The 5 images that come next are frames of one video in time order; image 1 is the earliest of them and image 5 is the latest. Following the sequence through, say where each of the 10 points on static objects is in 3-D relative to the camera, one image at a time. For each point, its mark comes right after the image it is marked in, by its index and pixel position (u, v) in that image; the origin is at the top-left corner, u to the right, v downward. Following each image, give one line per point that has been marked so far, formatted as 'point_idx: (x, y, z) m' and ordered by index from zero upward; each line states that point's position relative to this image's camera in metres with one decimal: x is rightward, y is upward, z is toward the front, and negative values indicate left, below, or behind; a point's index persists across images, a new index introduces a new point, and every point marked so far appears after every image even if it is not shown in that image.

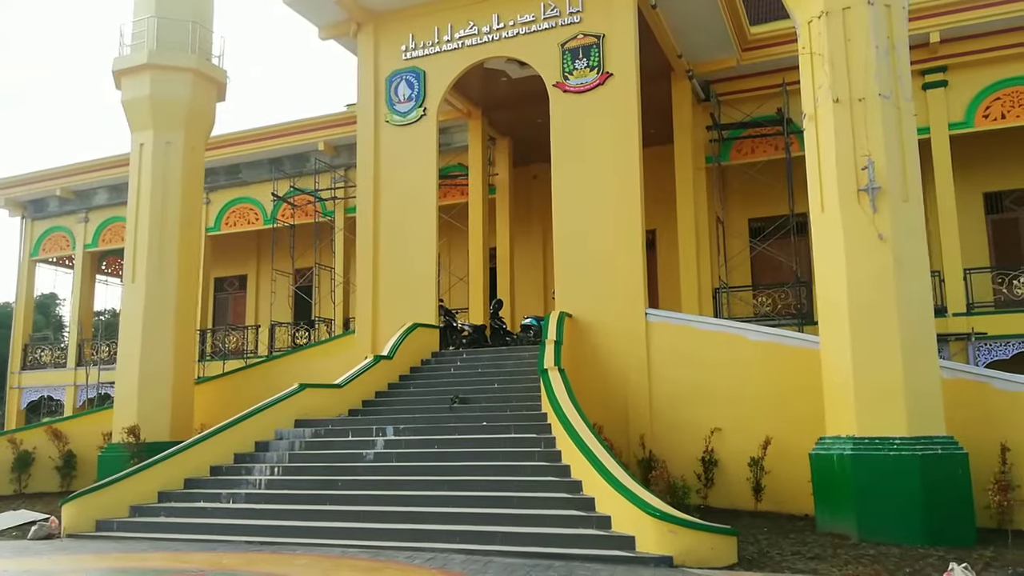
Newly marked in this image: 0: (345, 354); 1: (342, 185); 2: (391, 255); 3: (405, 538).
0: (-2.6, -1.1, +13.2) m
1: (-4.0, +2.5, +19.7) m
2: (-1.9, +0.5, +13.2) m
3: (-1.0, -2.4, +8.0) m
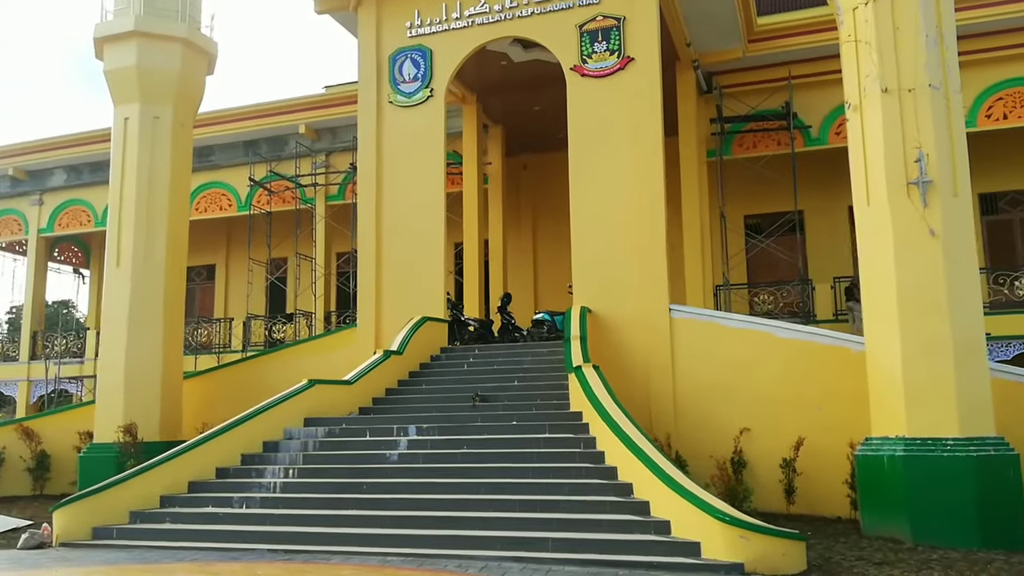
0: (-2.5, -0.9, +12.5) m
1: (-4.3, +2.7, +18.9) m
2: (-1.8, +0.7, +12.6) m
3: (-0.6, -2.3, +7.4) m
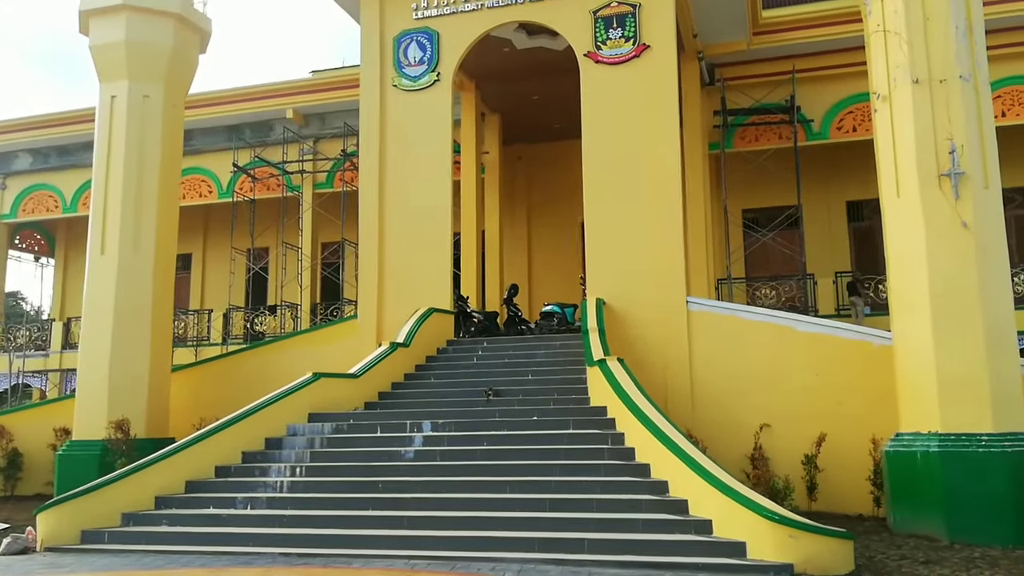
0: (-2.4, -0.8, +12.0) m
1: (-4.4, +2.9, +18.3) m
2: (-1.7, +0.8, +12.1) m
3: (-0.3, -2.2, +7.0) m
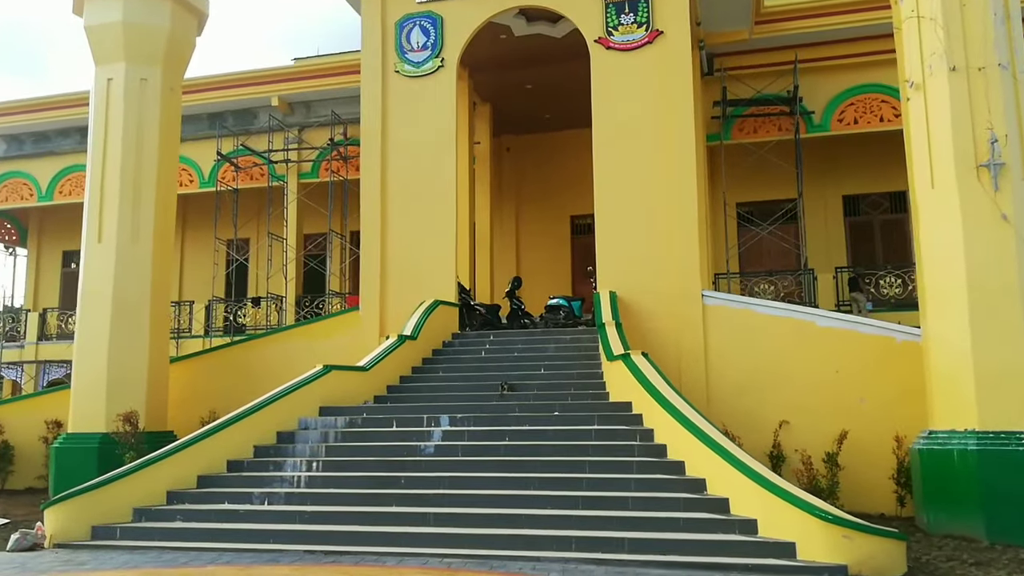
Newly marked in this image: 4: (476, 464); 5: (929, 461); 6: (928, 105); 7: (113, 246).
0: (-2.3, -0.7, +11.6) m
1: (-4.6, +3.0, +17.8) m
2: (-1.6, +0.9, +11.7) m
3: (0.0, -2.1, +6.7) m
4: (-0.3, -1.7, +8.0) m
5: (+3.9, -1.6, +8.0) m
6: (+4.1, +1.8, +8.5) m
7: (-5.1, +0.5, +10.6) m
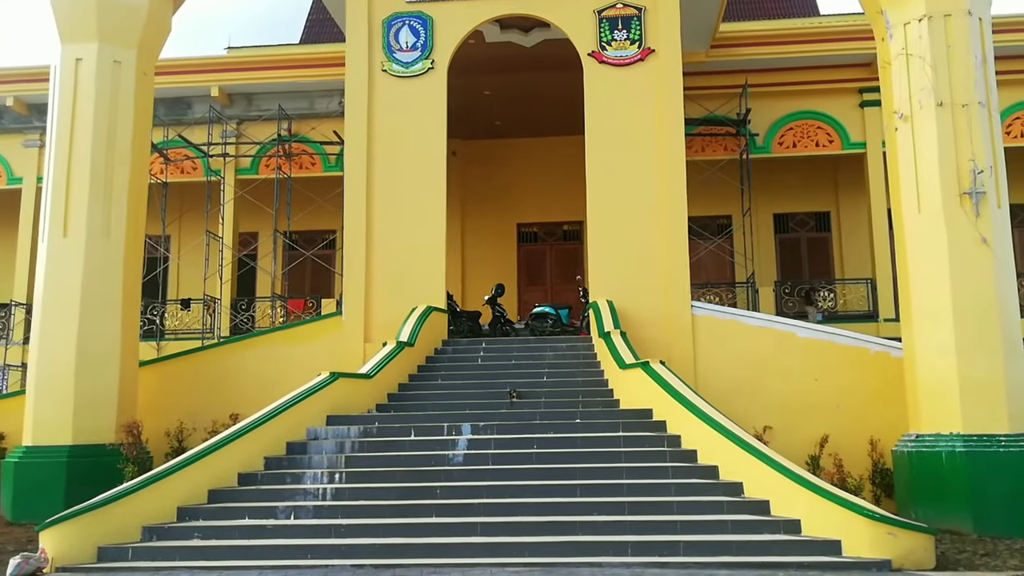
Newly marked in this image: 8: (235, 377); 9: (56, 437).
0: (-2.5, -0.7, +11.2) m
1: (-5.6, +3.0, +17.0) m
2: (-1.8, +0.9, +11.5) m
3: (+0.5, -2.2, +6.7) m
4: (0.0, -1.7, +7.9) m
5: (+4.2, -1.8, +8.6) m
6: (+4.4, +1.7, +9.1) m
7: (-5.1, +0.6, +9.8) m
8: (-3.7, -1.2, +10.9) m
9: (-5.2, -1.7, +9.4) m
